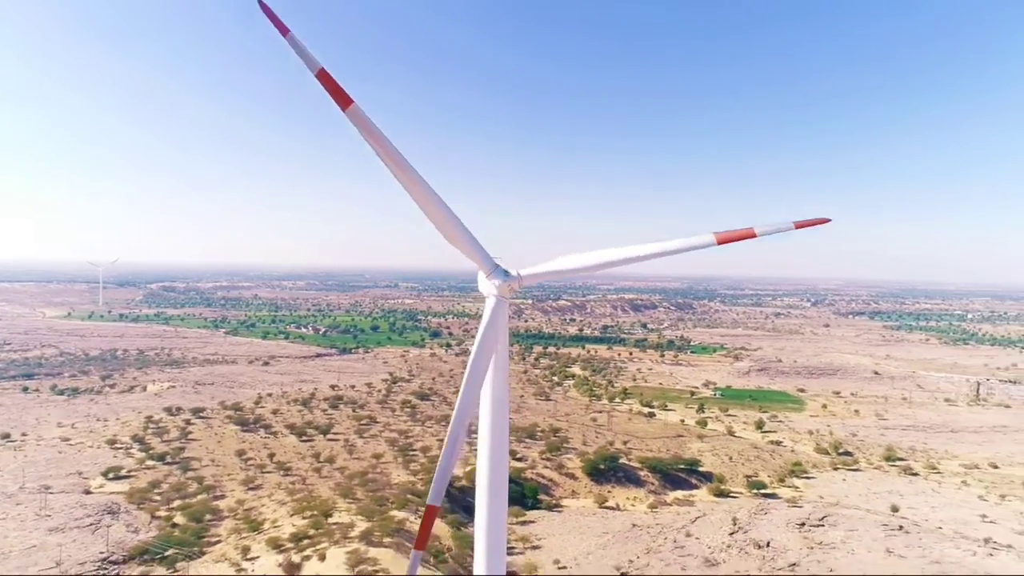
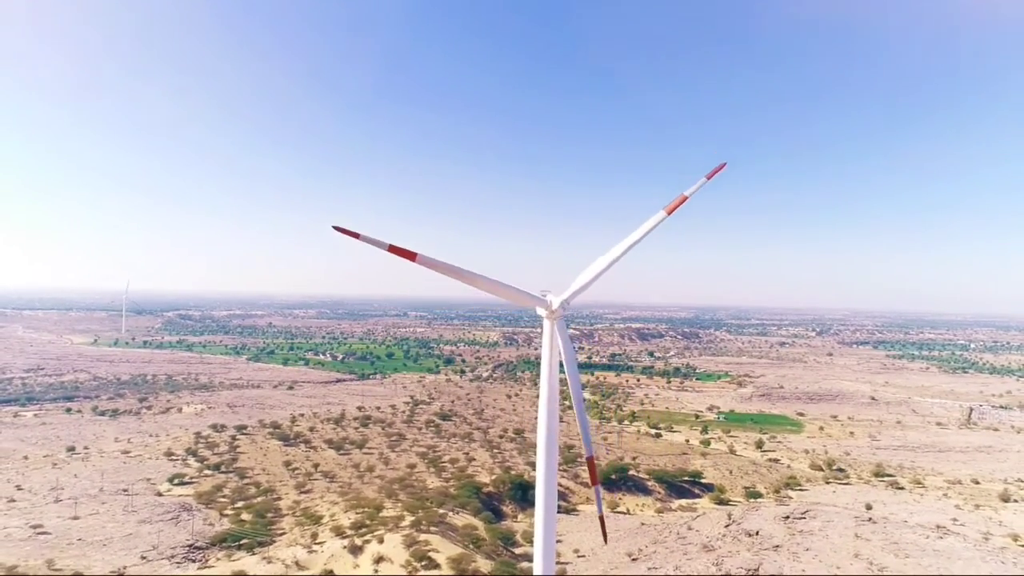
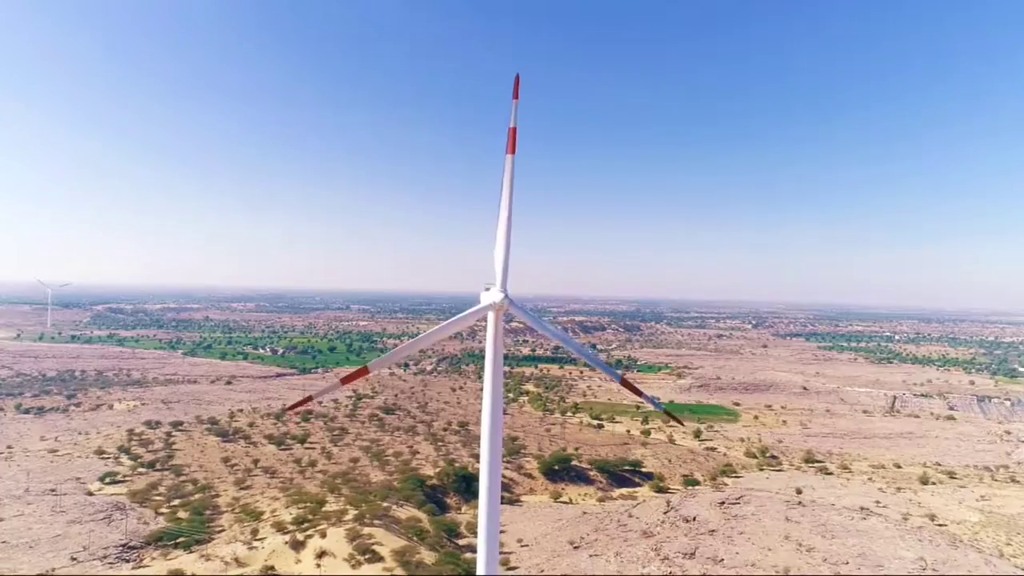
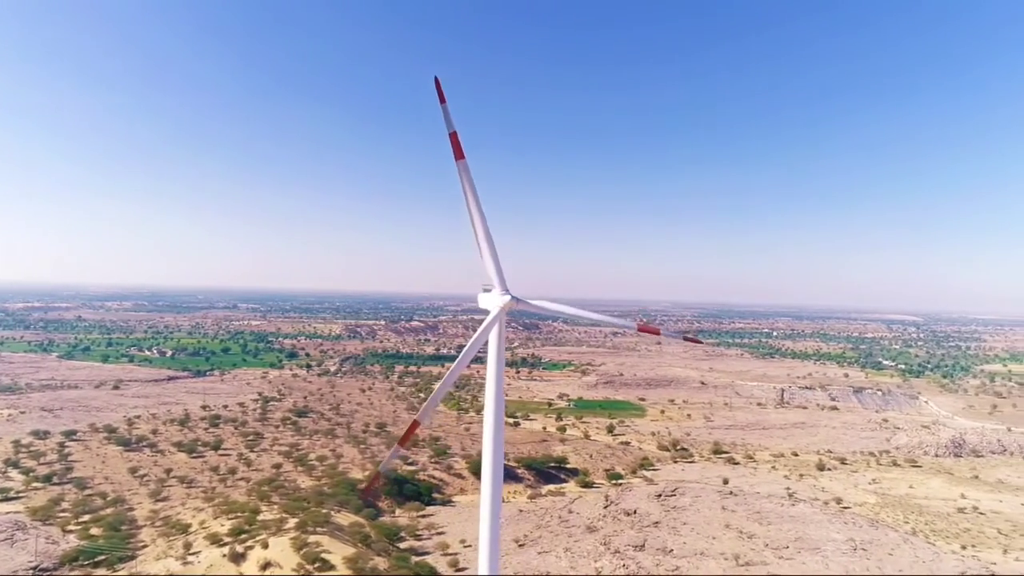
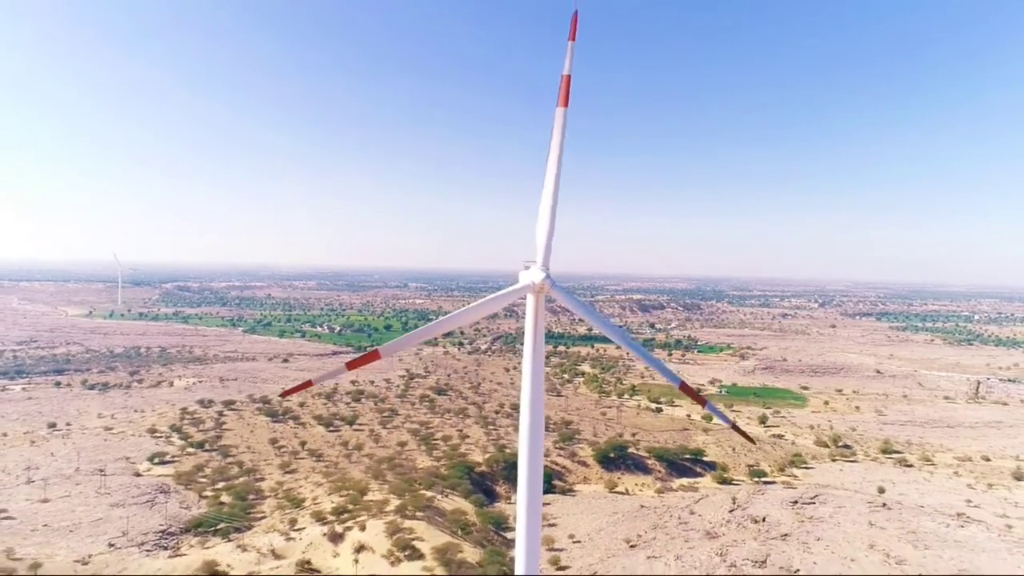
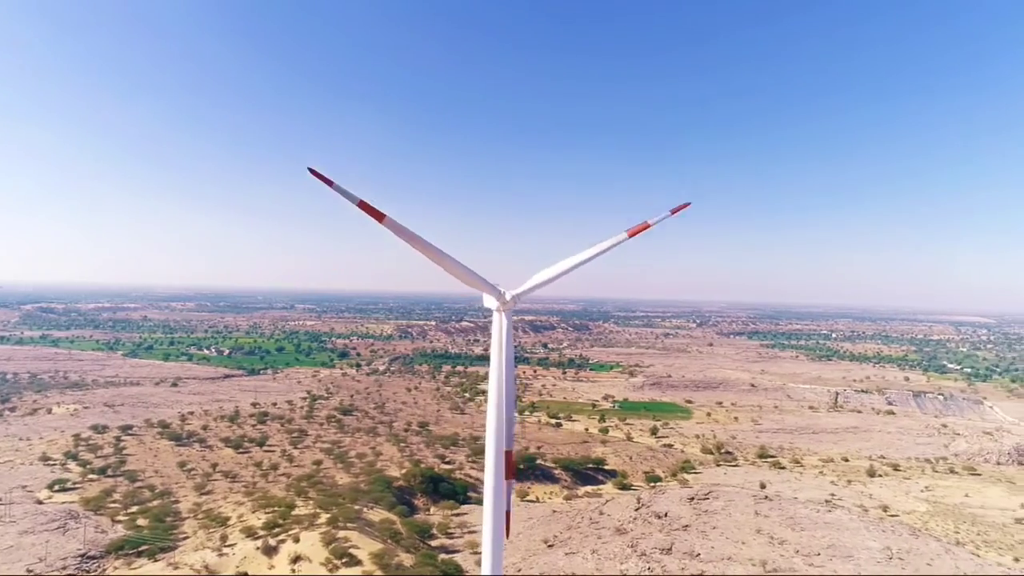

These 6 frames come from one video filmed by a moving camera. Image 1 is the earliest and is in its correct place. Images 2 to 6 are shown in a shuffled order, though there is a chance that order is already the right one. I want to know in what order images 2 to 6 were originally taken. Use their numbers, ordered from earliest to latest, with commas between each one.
5, 2, 3, 6, 4
